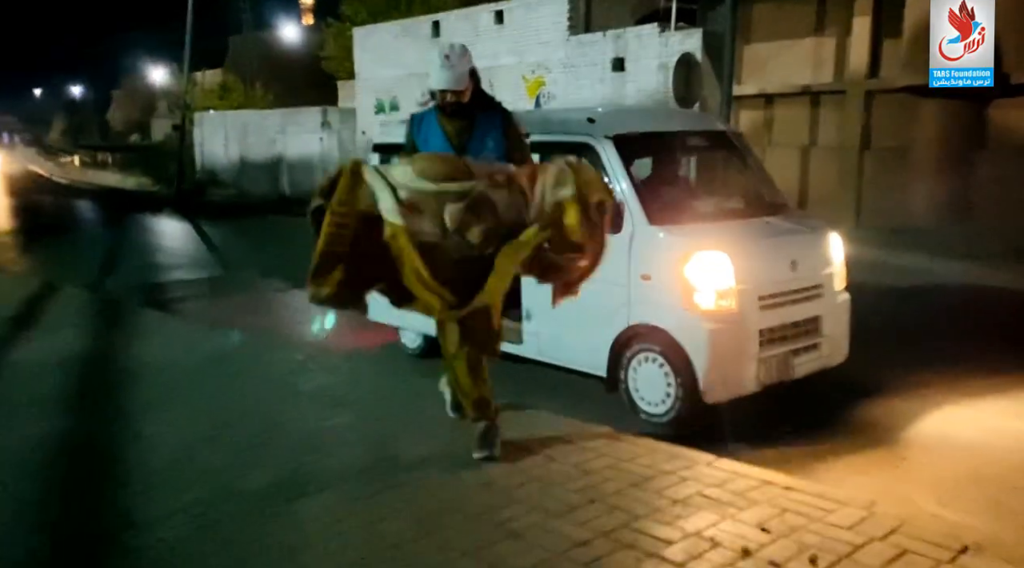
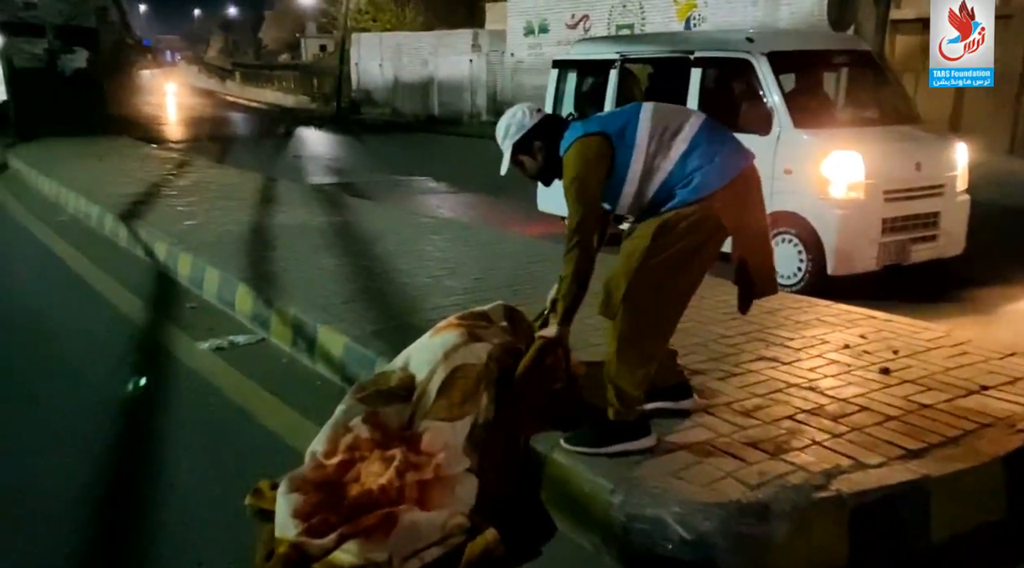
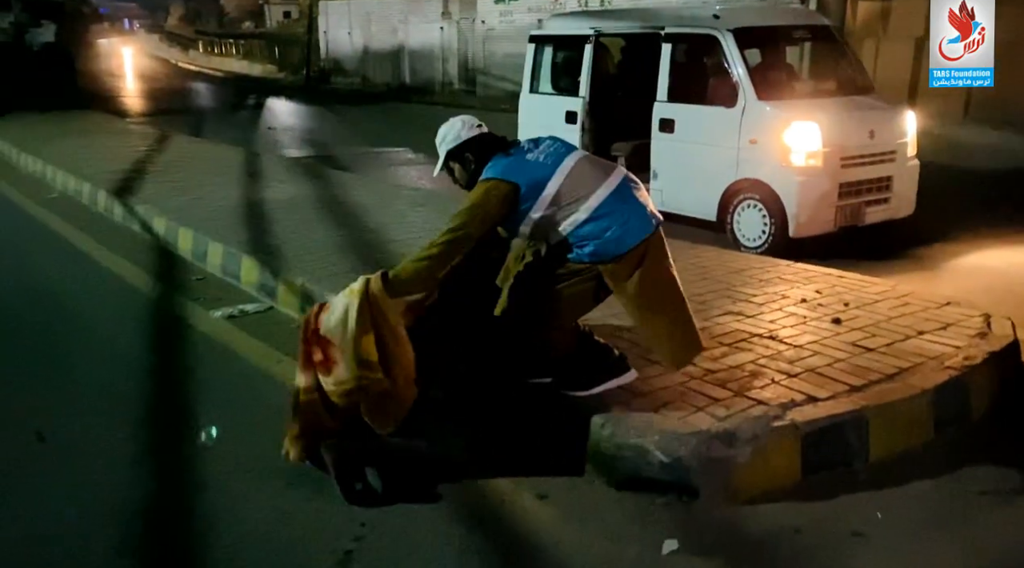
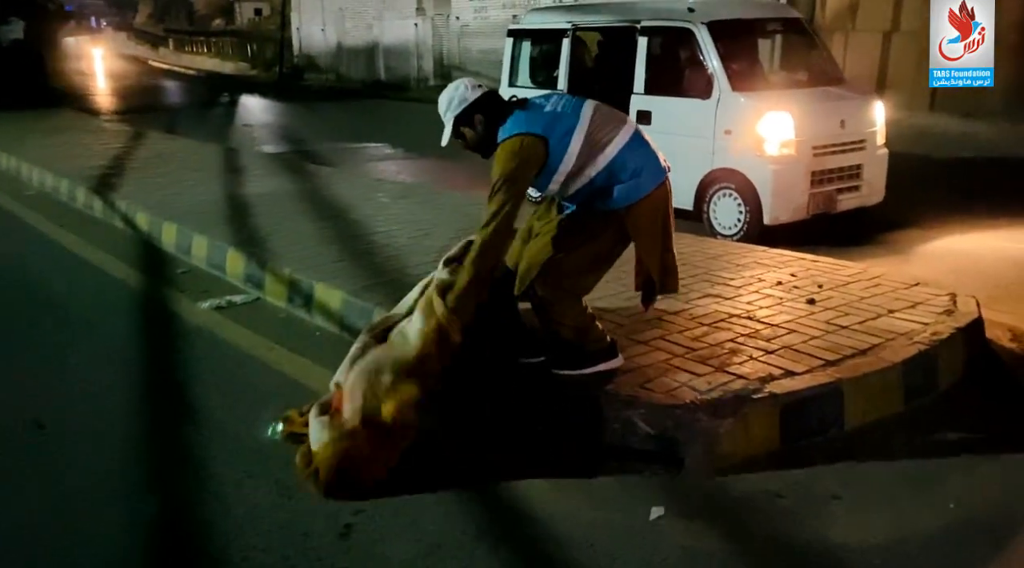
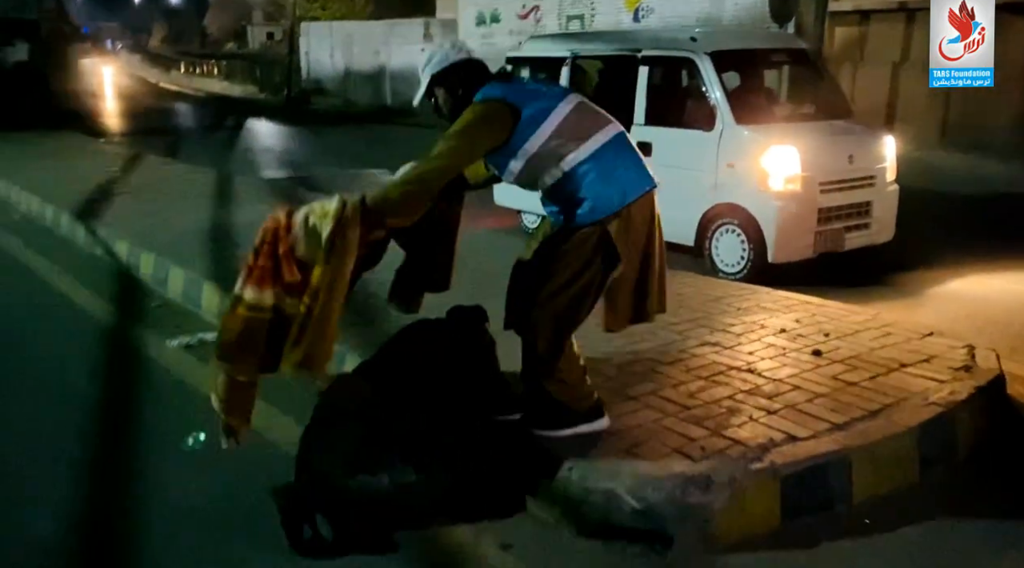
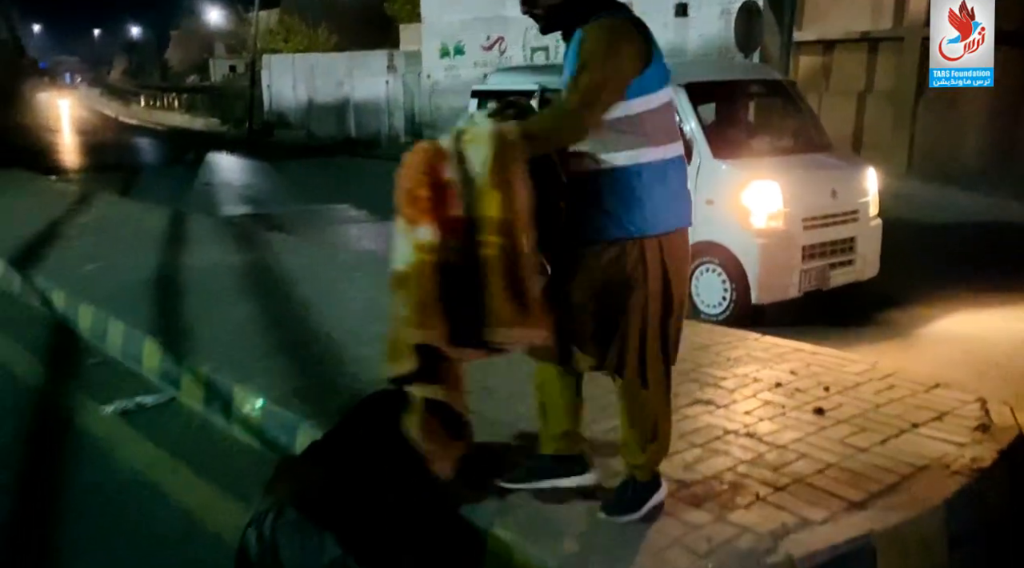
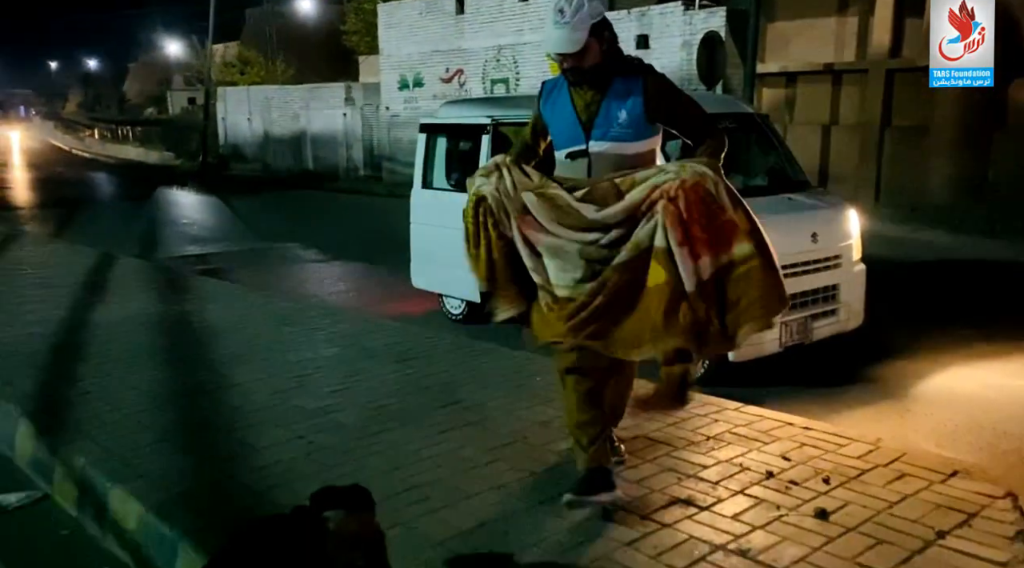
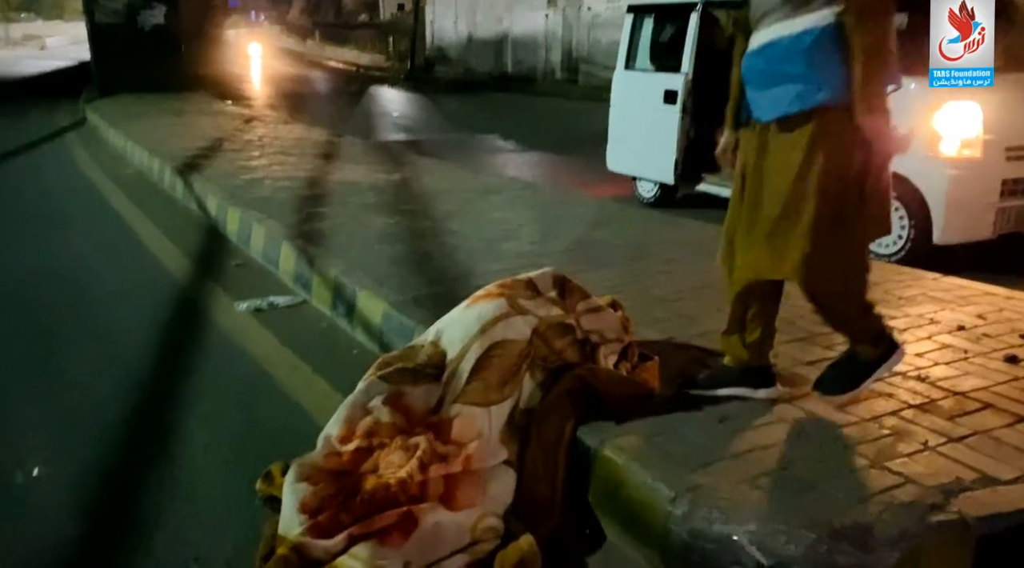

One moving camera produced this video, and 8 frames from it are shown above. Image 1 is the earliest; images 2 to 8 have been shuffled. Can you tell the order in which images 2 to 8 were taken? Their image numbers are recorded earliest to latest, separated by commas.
7, 6, 5, 3, 4, 2, 8
